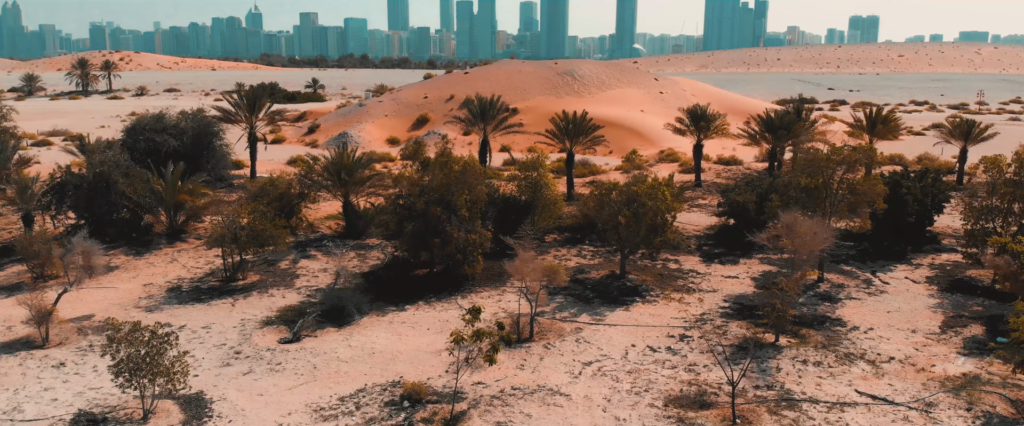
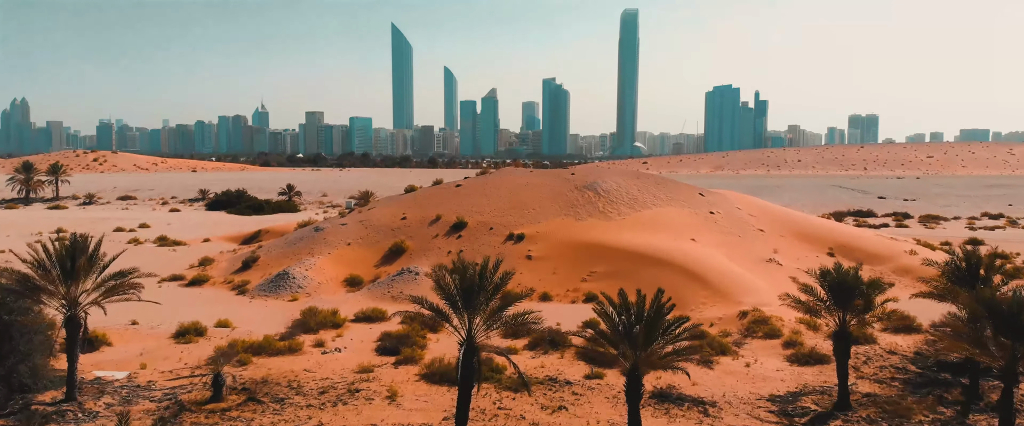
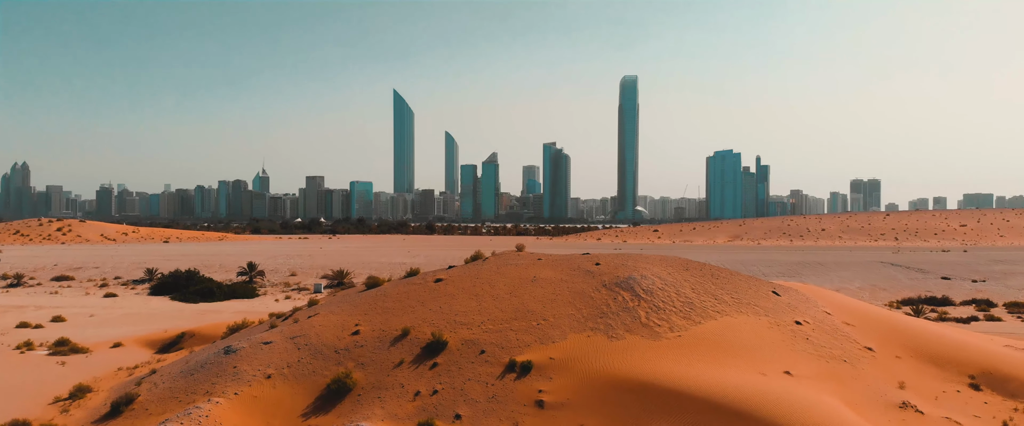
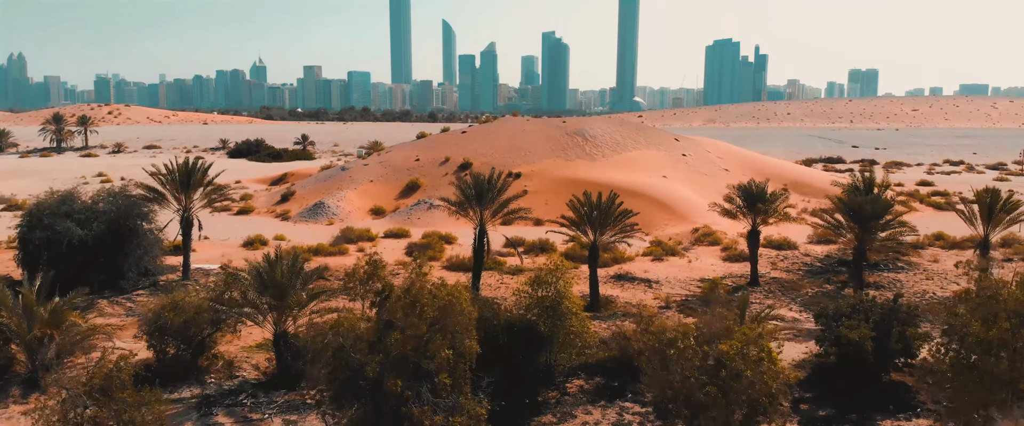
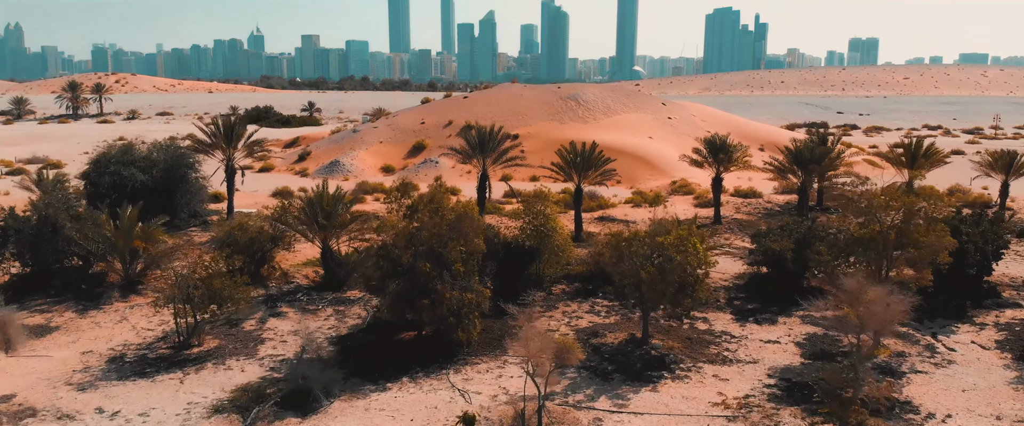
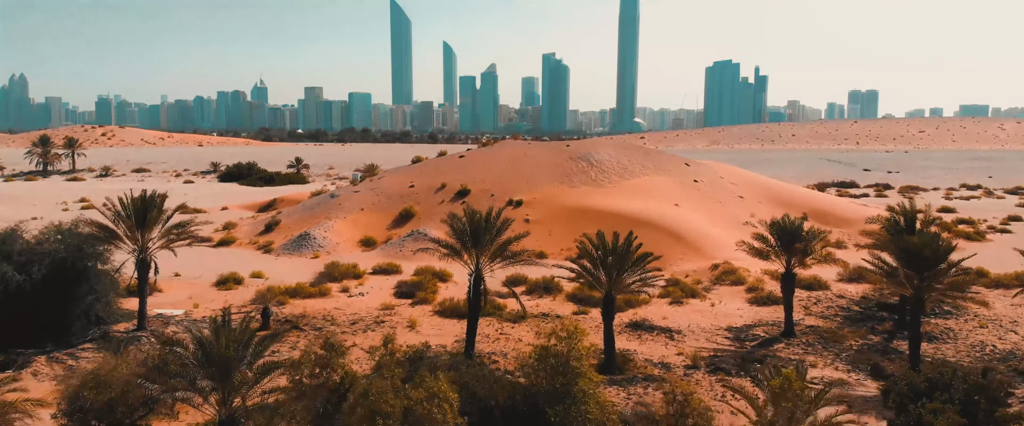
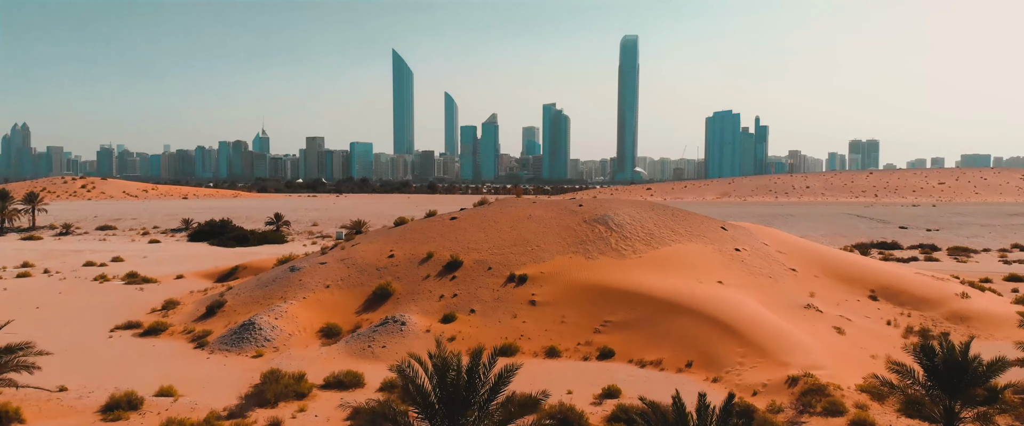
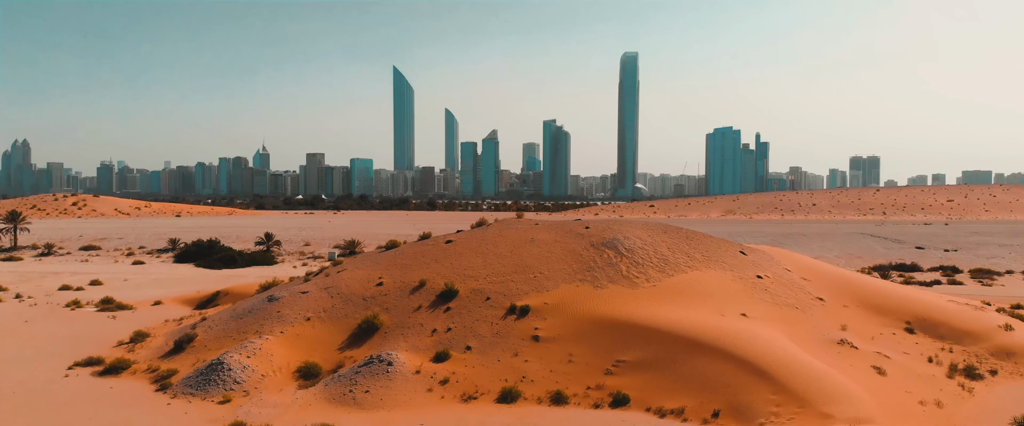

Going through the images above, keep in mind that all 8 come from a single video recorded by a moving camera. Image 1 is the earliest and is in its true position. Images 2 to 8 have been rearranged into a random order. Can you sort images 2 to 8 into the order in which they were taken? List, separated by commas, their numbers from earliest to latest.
5, 4, 6, 2, 7, 8, 3
